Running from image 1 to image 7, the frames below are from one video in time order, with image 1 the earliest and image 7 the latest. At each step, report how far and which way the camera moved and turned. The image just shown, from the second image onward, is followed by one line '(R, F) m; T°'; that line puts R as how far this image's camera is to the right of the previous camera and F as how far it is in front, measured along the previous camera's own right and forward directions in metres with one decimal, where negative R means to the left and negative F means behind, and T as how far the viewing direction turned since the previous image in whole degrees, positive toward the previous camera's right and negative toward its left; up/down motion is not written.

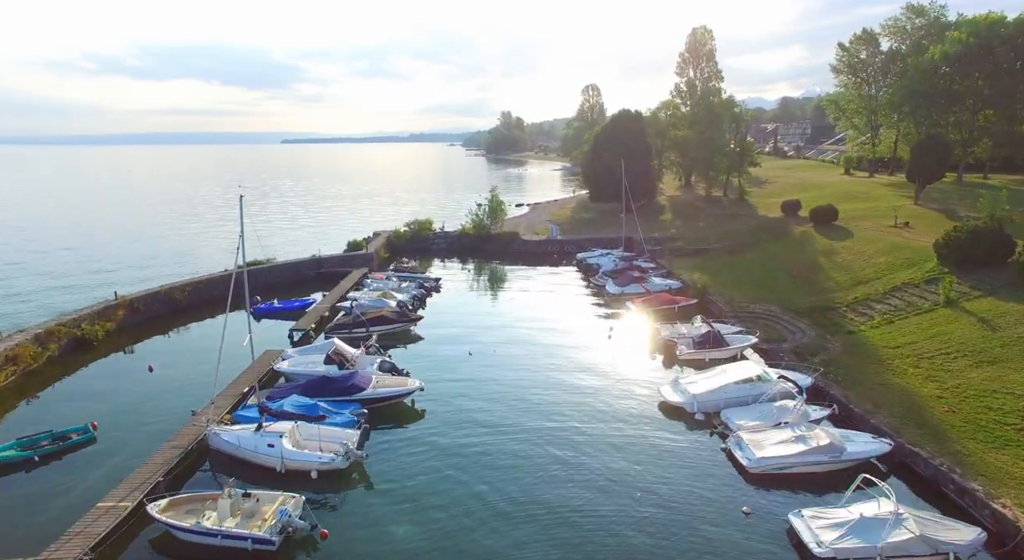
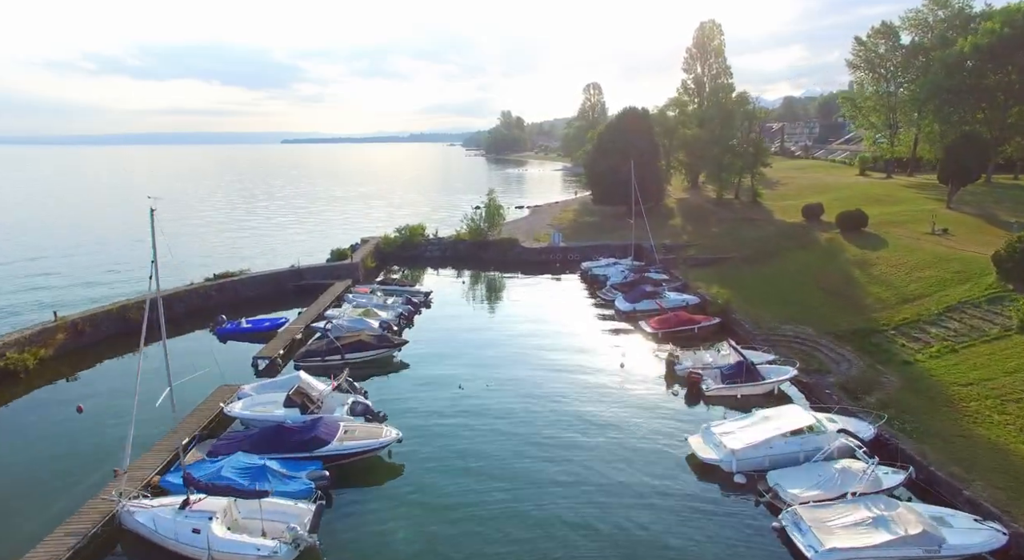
(+0.1, +4.2) m; 0°
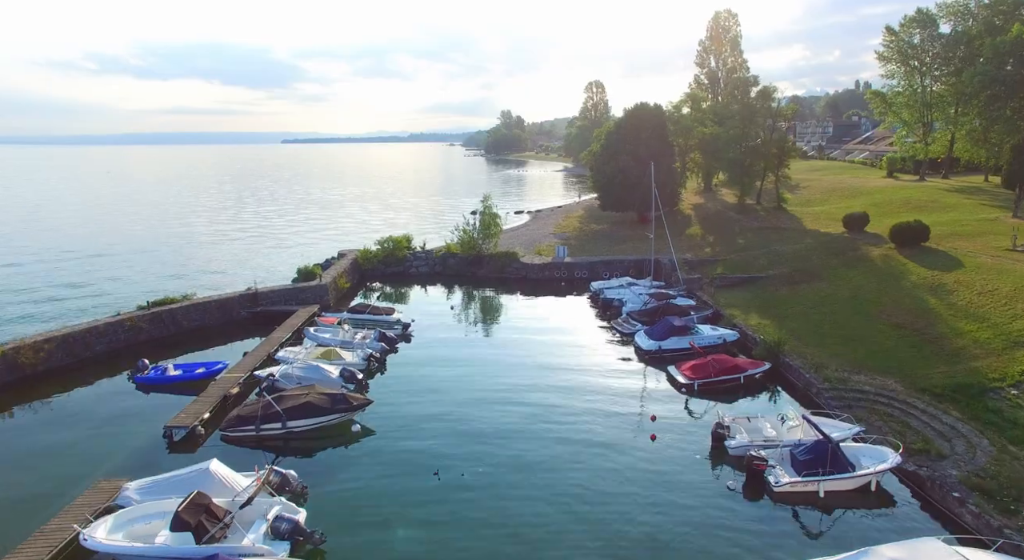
(+0.2, +6.8) m; 0°
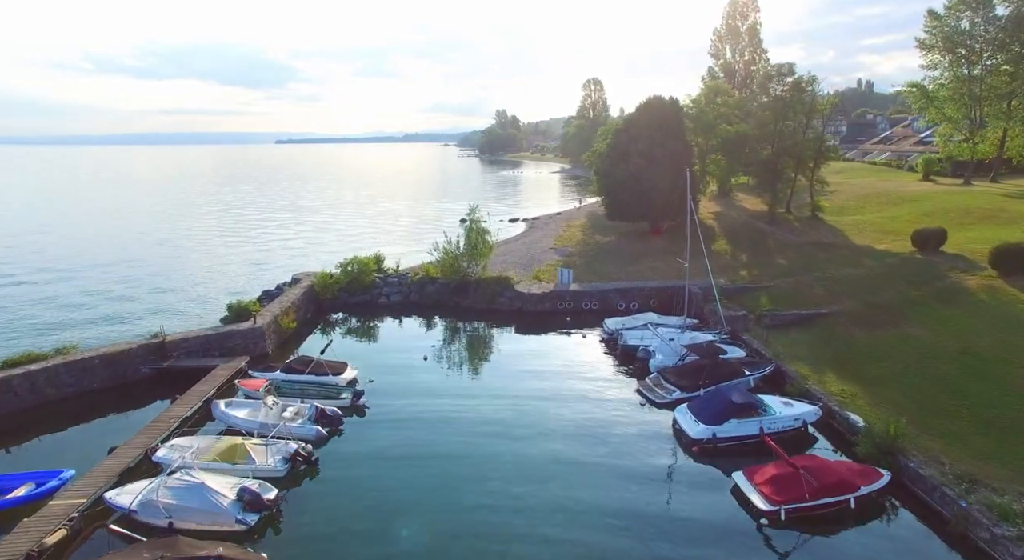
(+0.2, +8.9) m; 0°
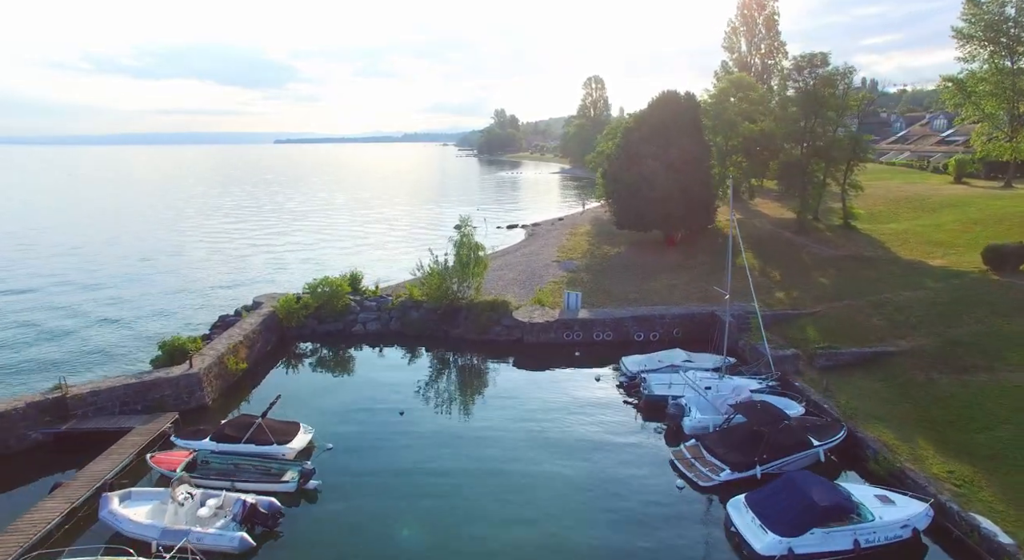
(+0.1, +5.8) m; 0°
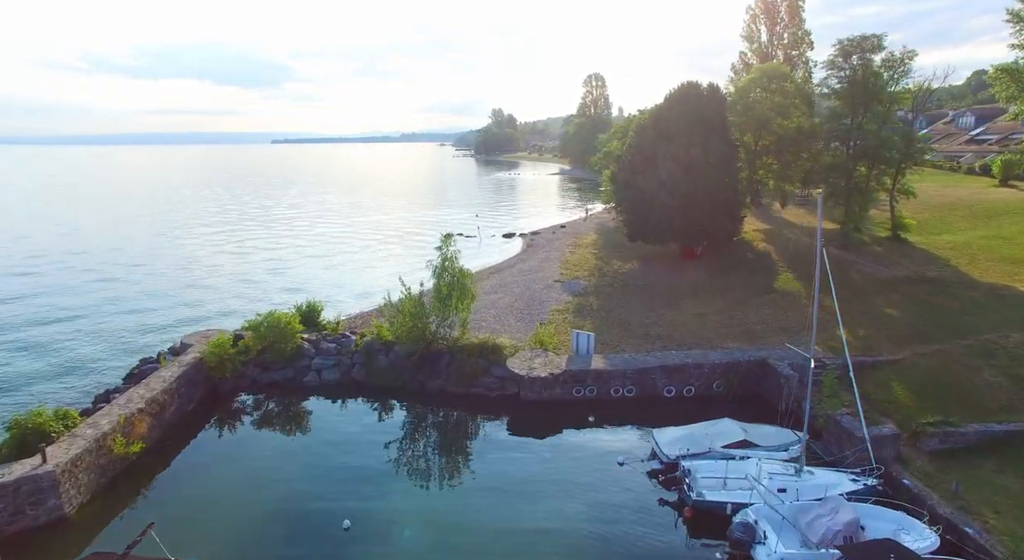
(+0.2, +7.2) m; 0°
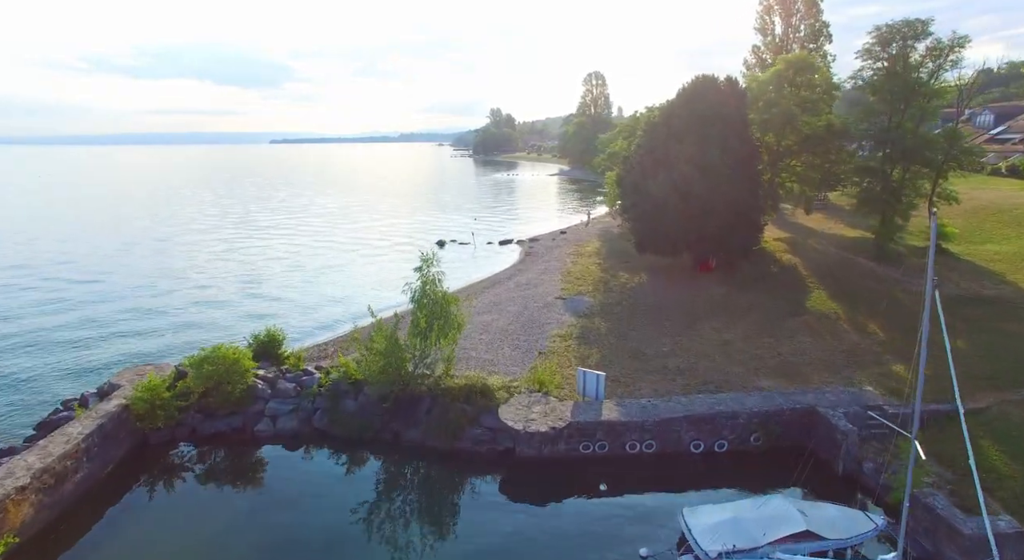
(+0.2, +4.6) m; 0°
